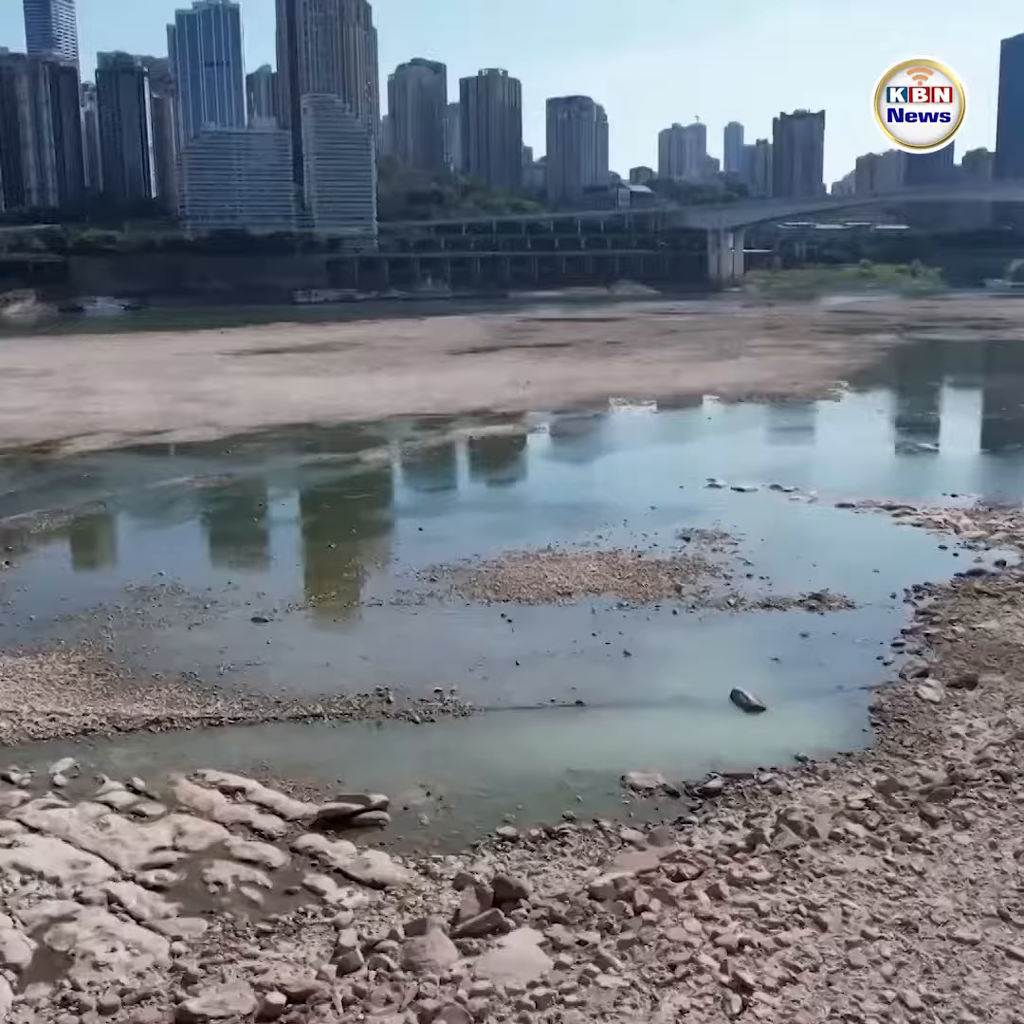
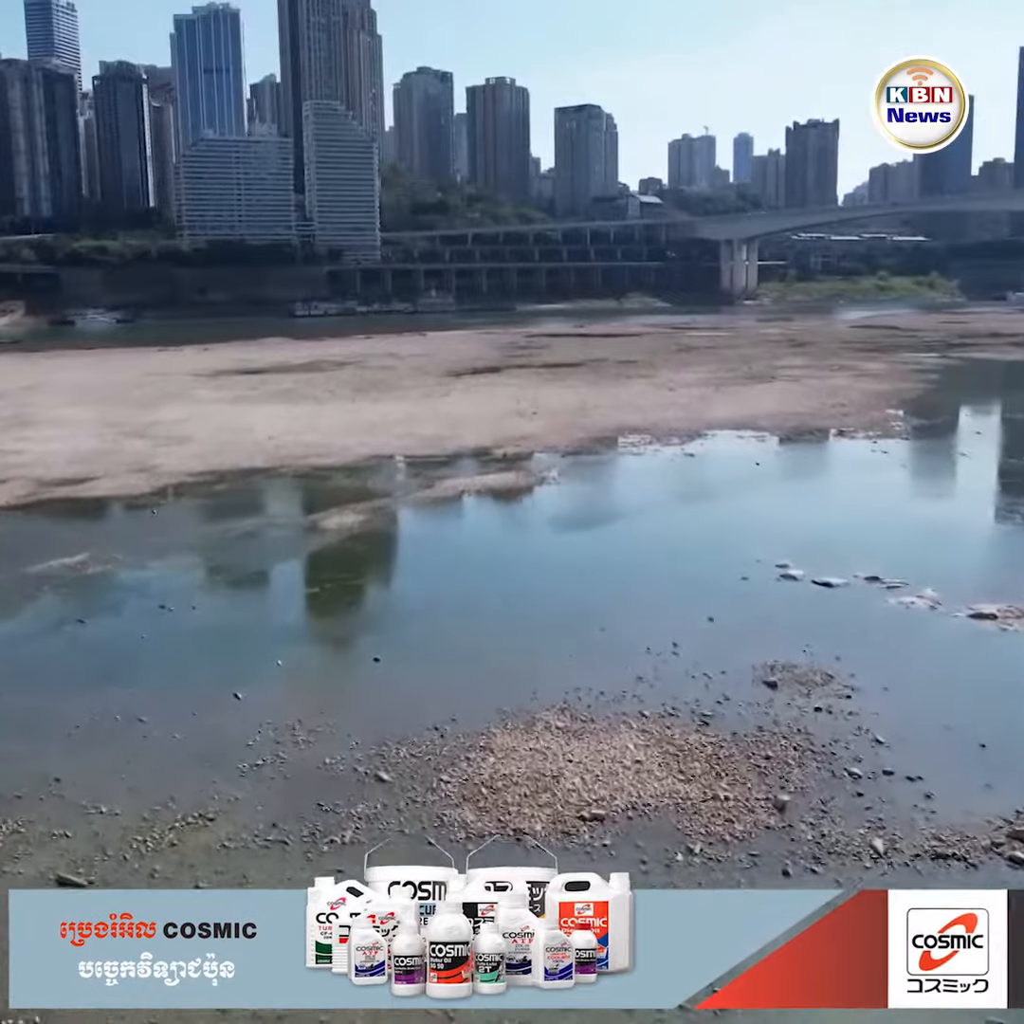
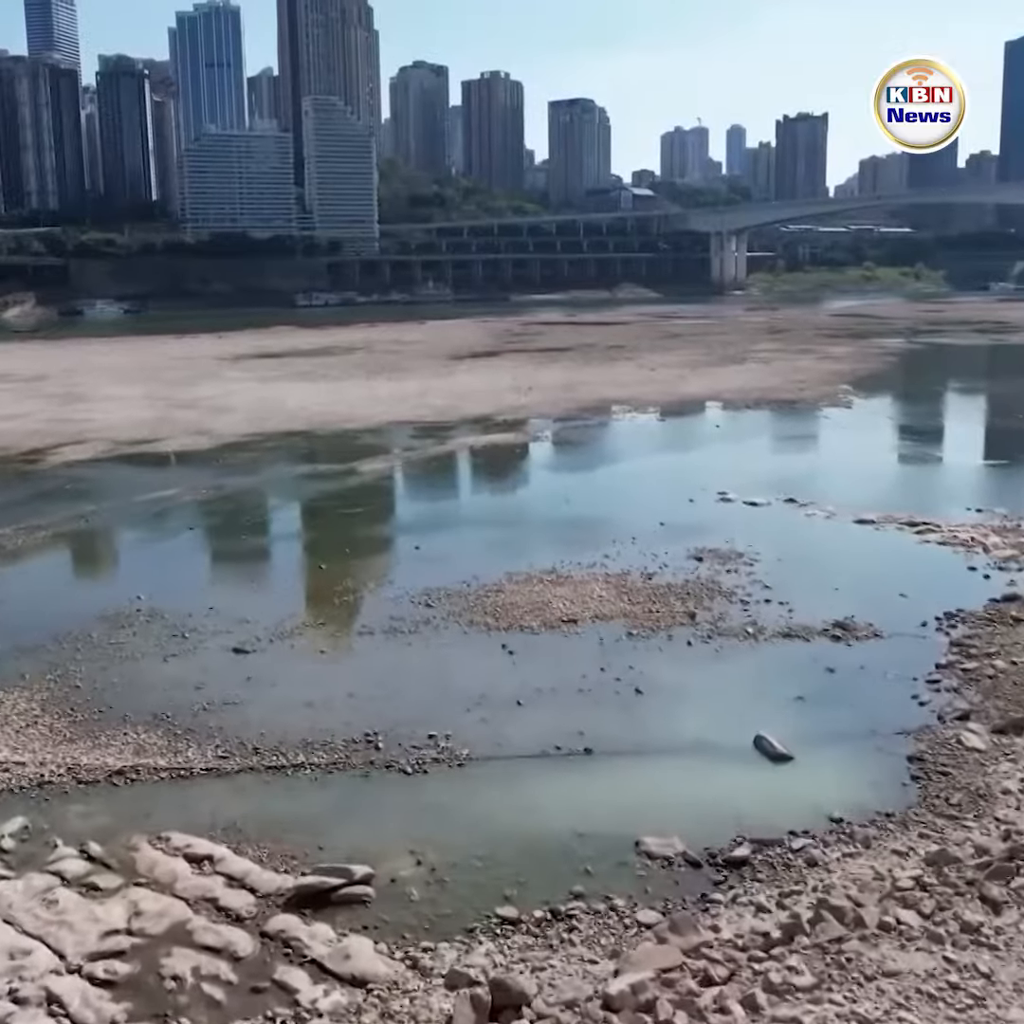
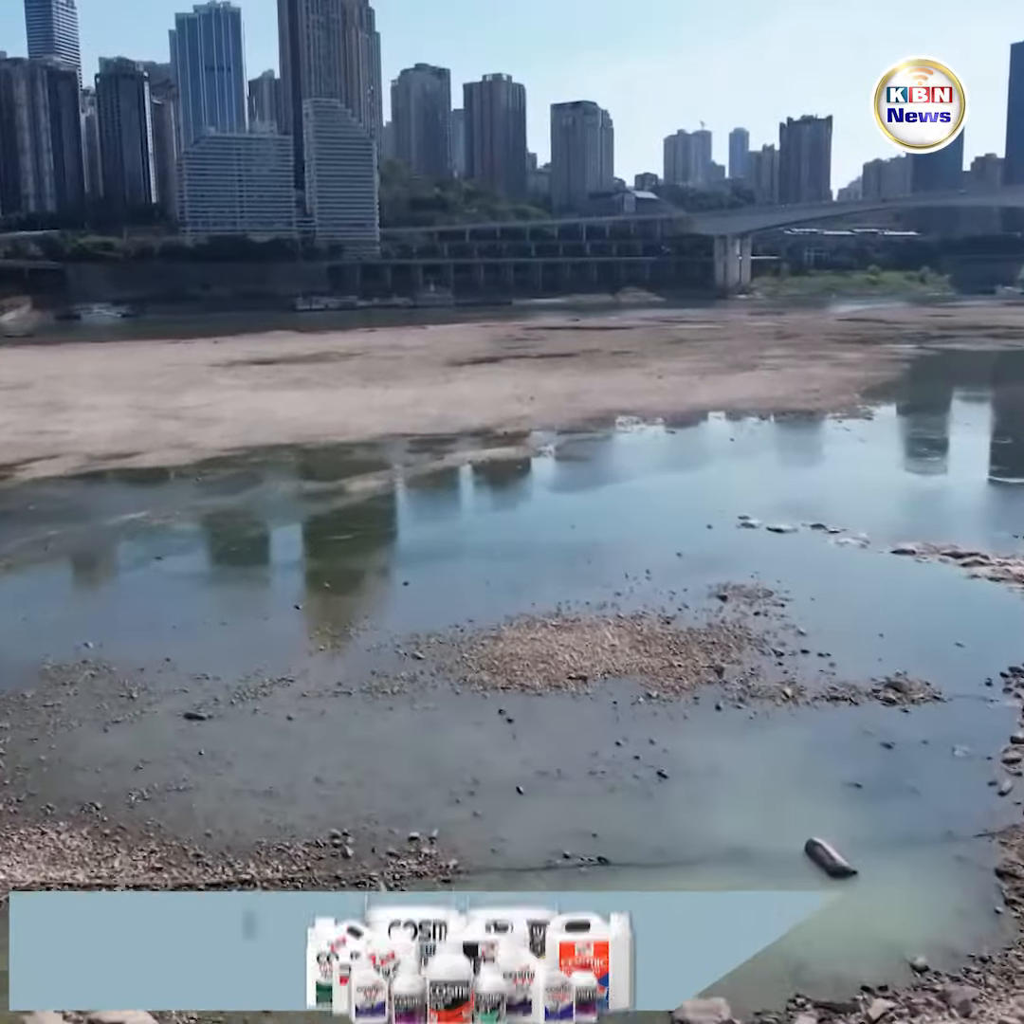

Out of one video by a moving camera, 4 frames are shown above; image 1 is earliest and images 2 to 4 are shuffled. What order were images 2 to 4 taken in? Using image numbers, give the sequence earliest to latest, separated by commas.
3, 4, 2
